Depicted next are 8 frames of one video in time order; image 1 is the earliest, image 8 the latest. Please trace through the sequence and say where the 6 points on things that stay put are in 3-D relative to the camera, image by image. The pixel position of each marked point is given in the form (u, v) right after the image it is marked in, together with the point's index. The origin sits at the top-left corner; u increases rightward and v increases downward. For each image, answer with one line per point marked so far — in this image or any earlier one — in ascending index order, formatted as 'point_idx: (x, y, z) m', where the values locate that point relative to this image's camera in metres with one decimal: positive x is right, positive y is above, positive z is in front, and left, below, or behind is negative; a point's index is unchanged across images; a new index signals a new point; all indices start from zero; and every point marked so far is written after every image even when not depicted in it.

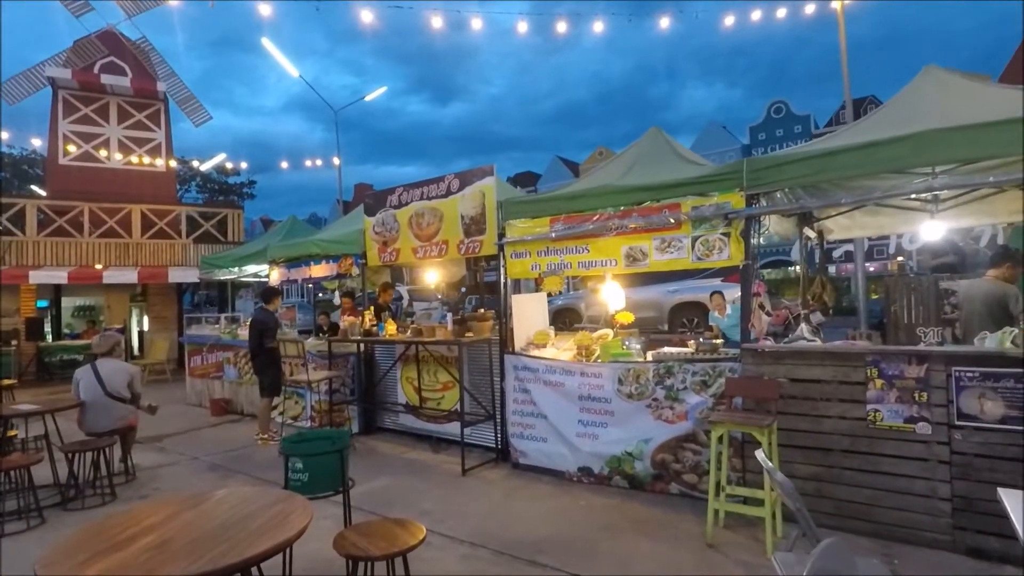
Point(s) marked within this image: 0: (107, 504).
0: (-3.9, -2.1, +5.4) m
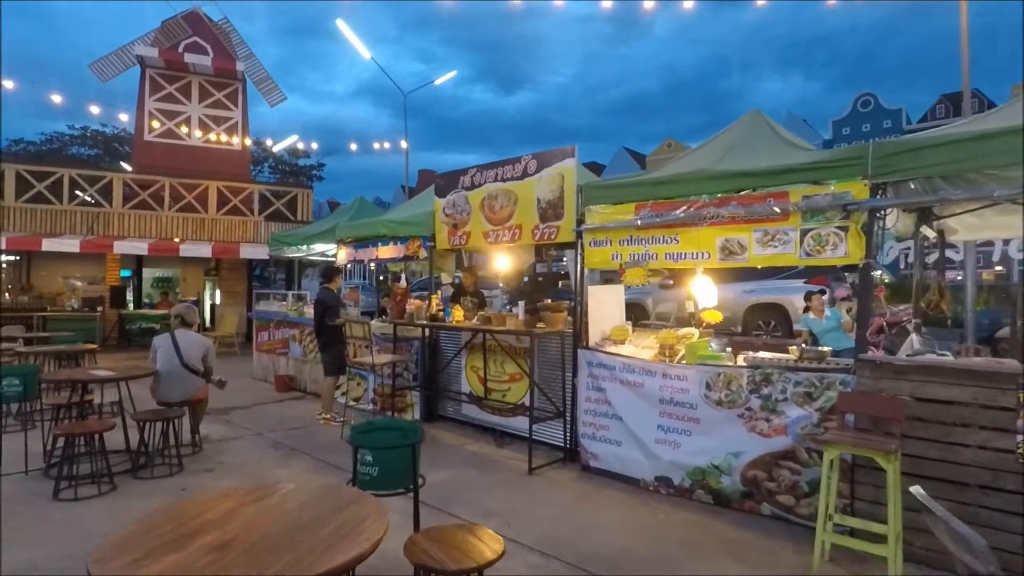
0: (-3.2, -1.8, +5.4) m
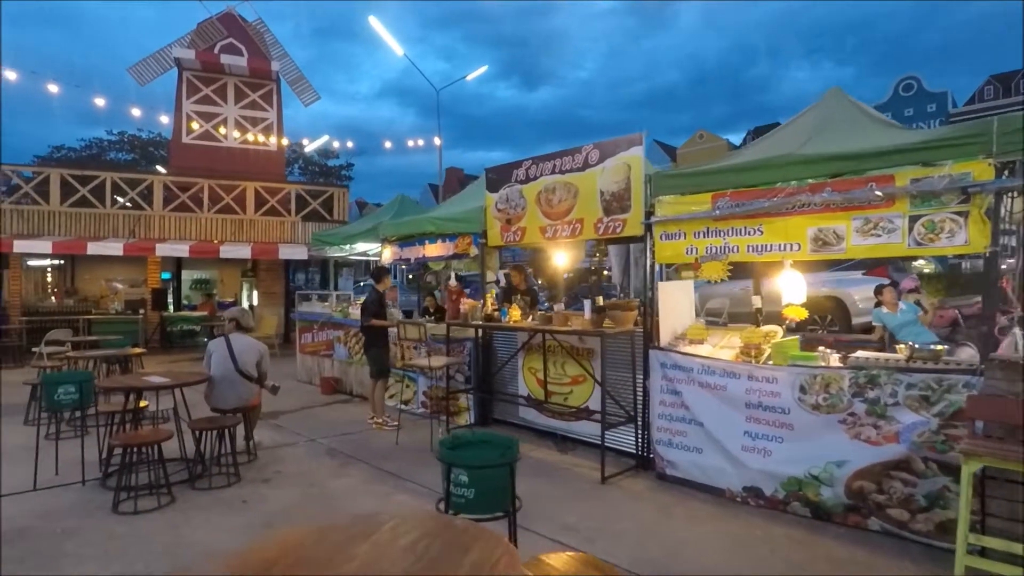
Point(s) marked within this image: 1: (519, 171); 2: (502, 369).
0: (-2.6, -1.8, +5.2) m
1: (+0.1, +1.4, +7.0) m
2: (-0.1, -1.0, +7.2) m
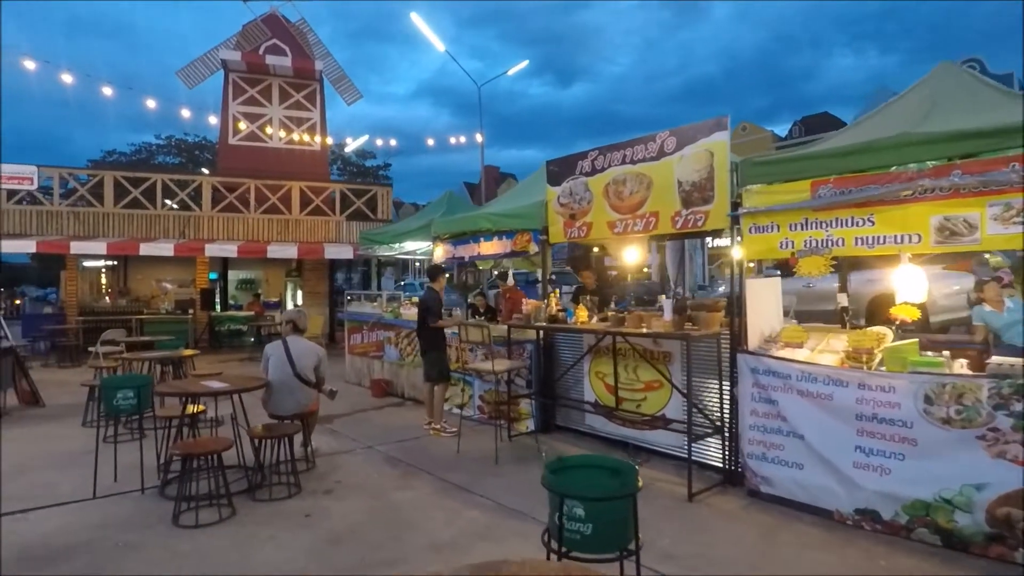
0: (-1.9, -1.8, +5.0) m
1: (+0.8, +1.4, +6.5) m
2: (+0.7, -1.0, +6.8) m
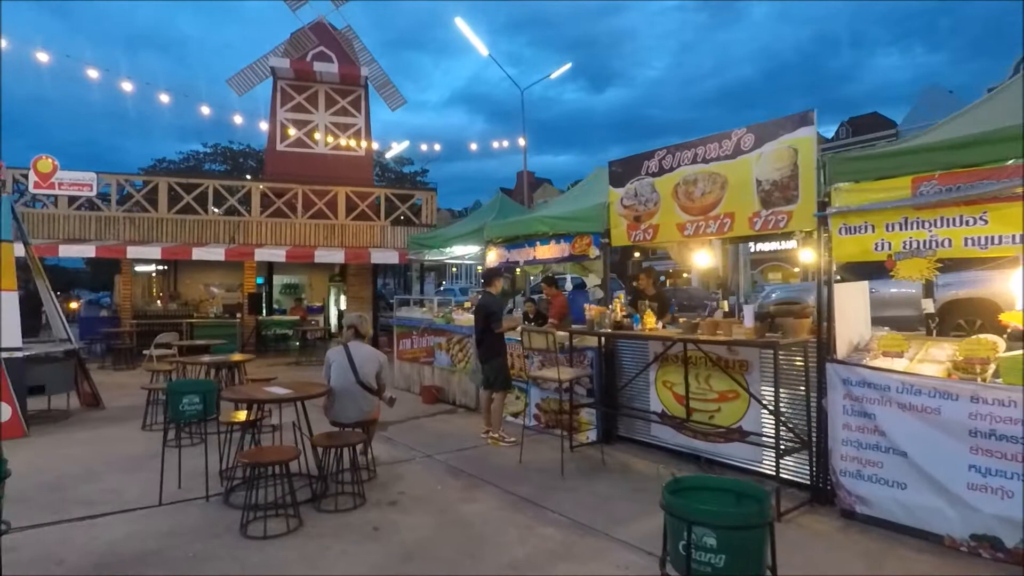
0: (-1.3, -1.9, +4.8) m
1: (+1.5, +1.4, +6.3) m
2: (+1.4, -1.1, +6.5) m
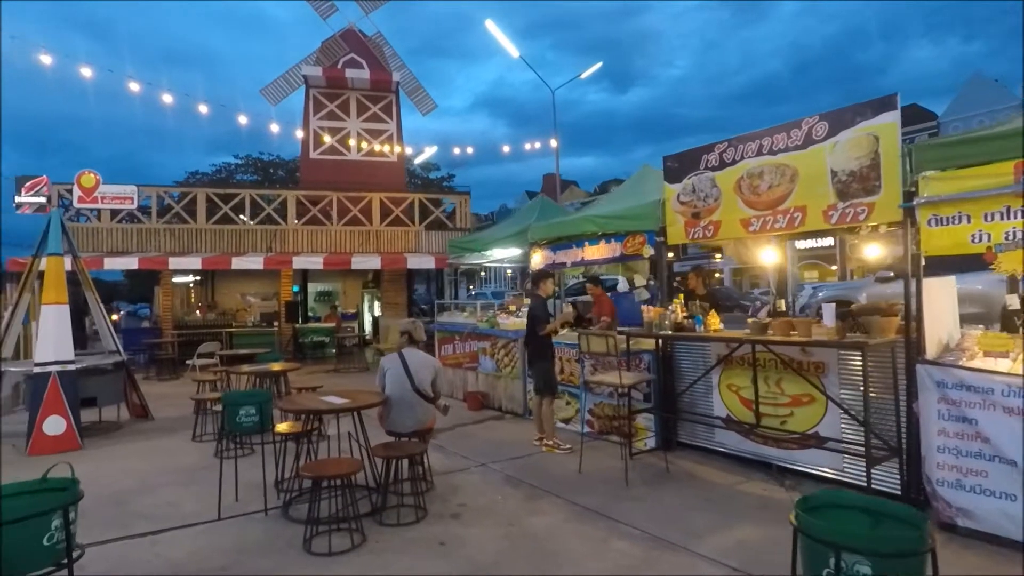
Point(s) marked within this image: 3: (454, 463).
0: (-0.7, -1.9, +4.6) m
1: (+2.1, +1.4, +6.0) m
2: (+2.0, -1.1, +6.3) m
3: (-0.6, -1.9, +6.2) m
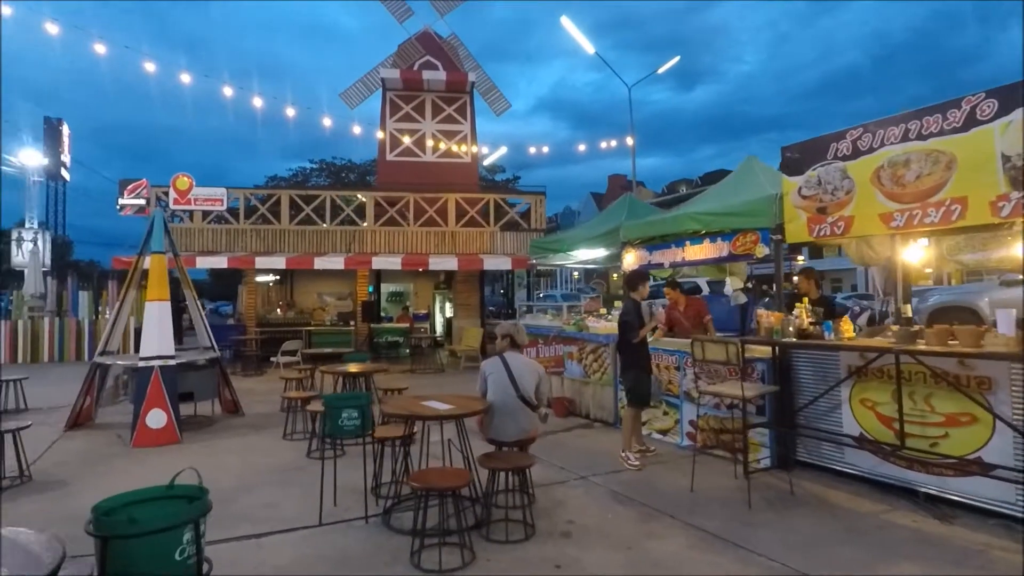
0: (+0.1, -1.9, +4.3) m
1: (+3.1, +1.4, +5.4) m
2: (+3.0, -1.1, +5.6) m
3: (+0.4, -1.9, +5.9) m
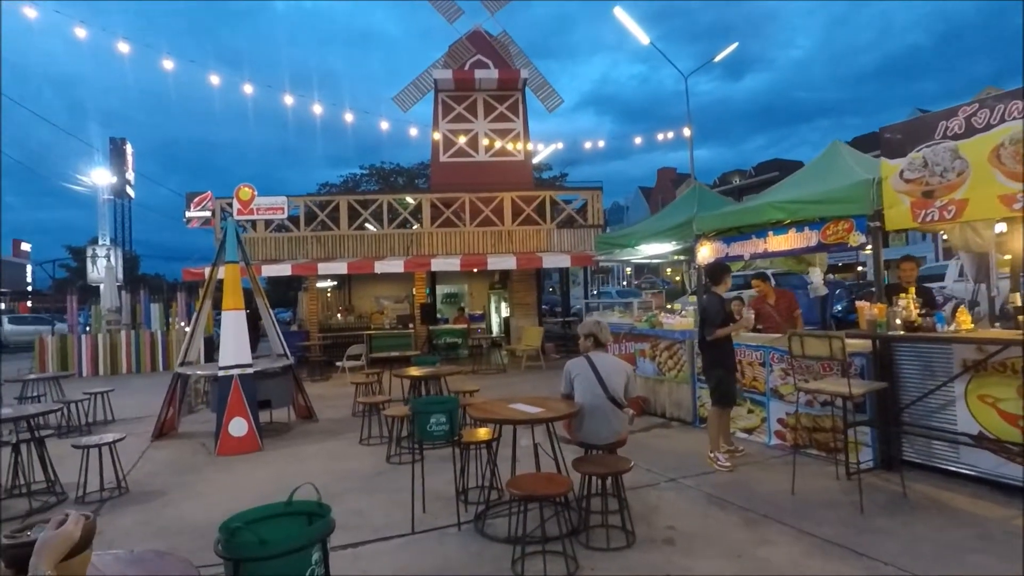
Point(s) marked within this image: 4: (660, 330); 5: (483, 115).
0: (+0.9, -1.9, +4.2) m
1: (+3.8, +1.5, +5.0) m
2: (+3.8, -1.0, +5.3) m
3: (+1.3, -1.9, +5.7) m
4: (+2.1, -0.6, +8.1) m
5: (-0.8, +5.0, +16.4) m
